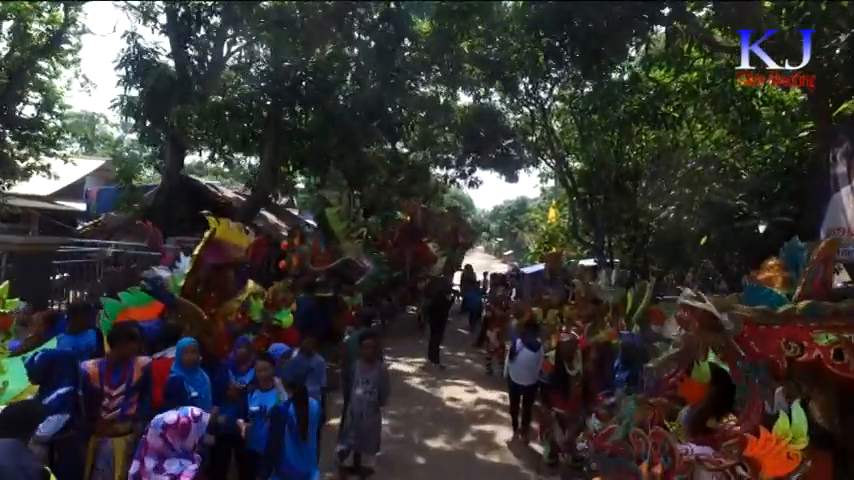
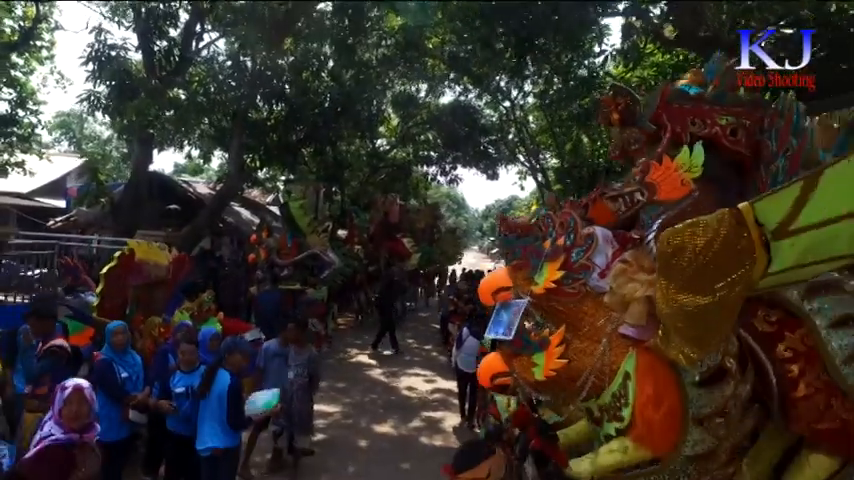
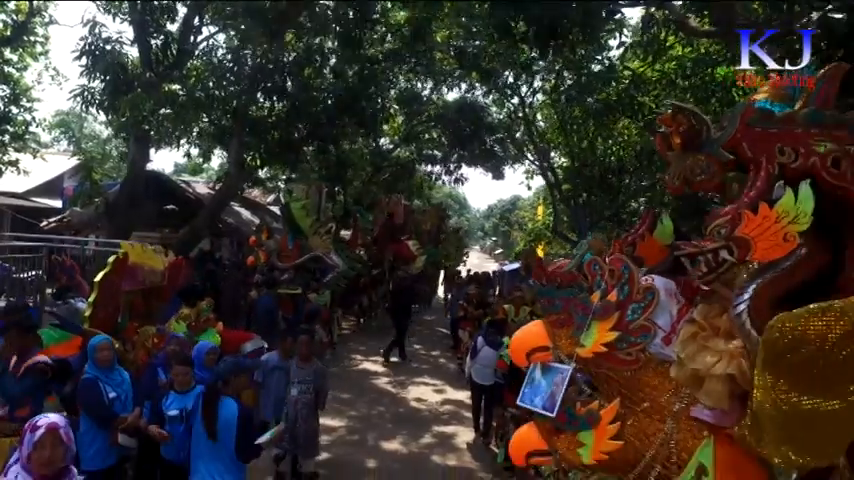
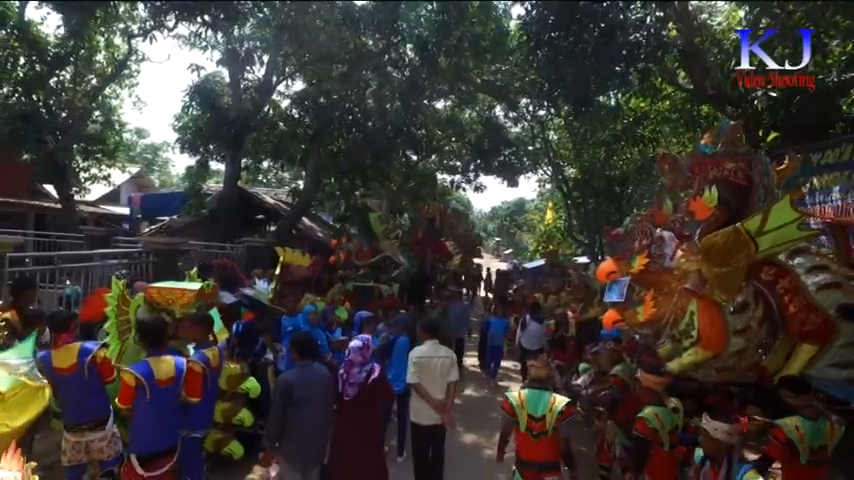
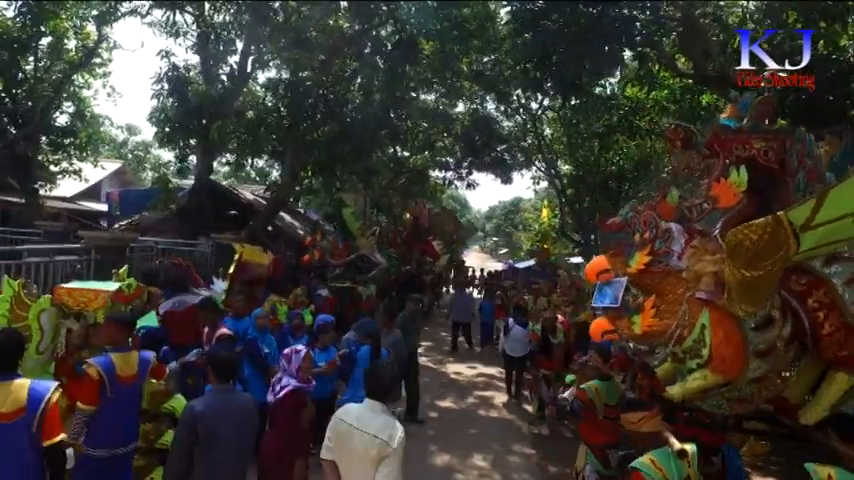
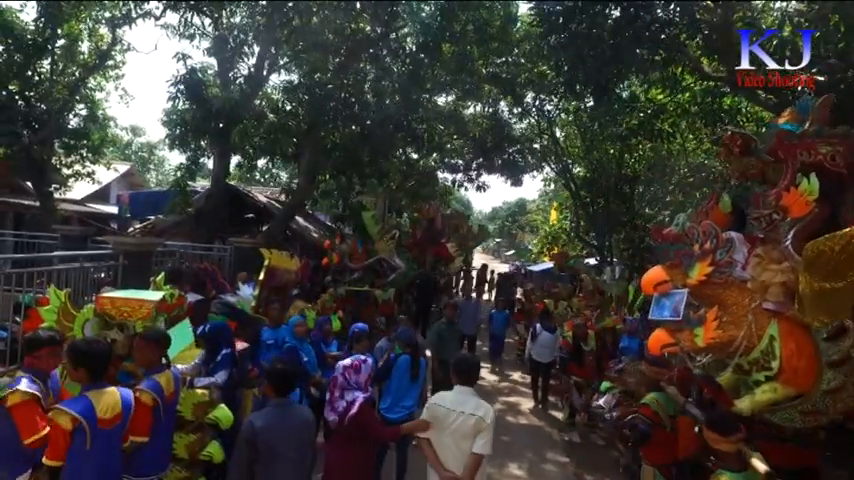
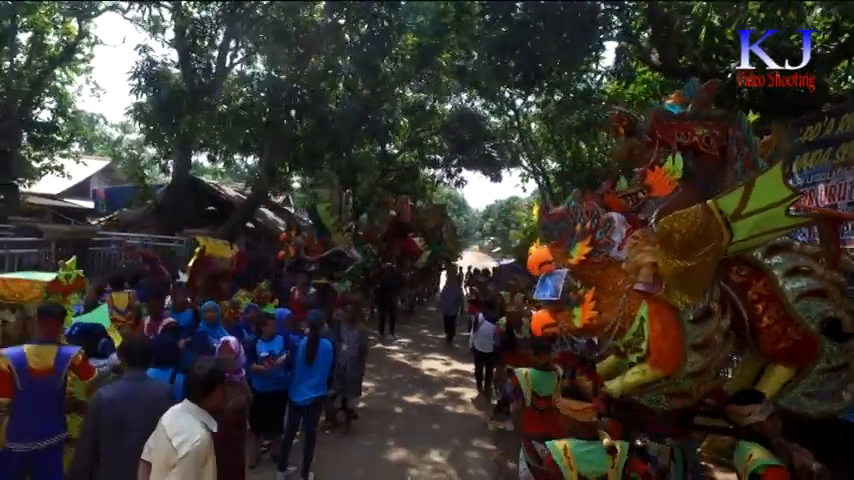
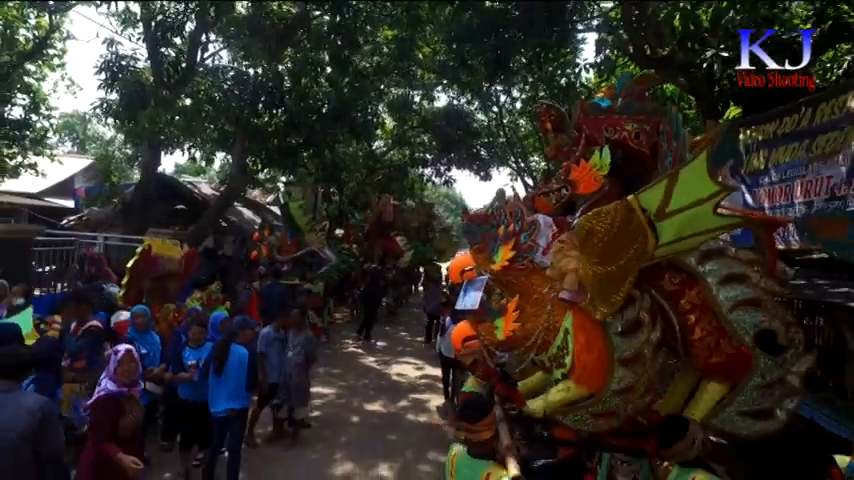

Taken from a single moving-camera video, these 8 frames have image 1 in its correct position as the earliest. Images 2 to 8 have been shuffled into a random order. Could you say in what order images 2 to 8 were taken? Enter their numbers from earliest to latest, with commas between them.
3, 2, 8, 7, 5, 6, 4
